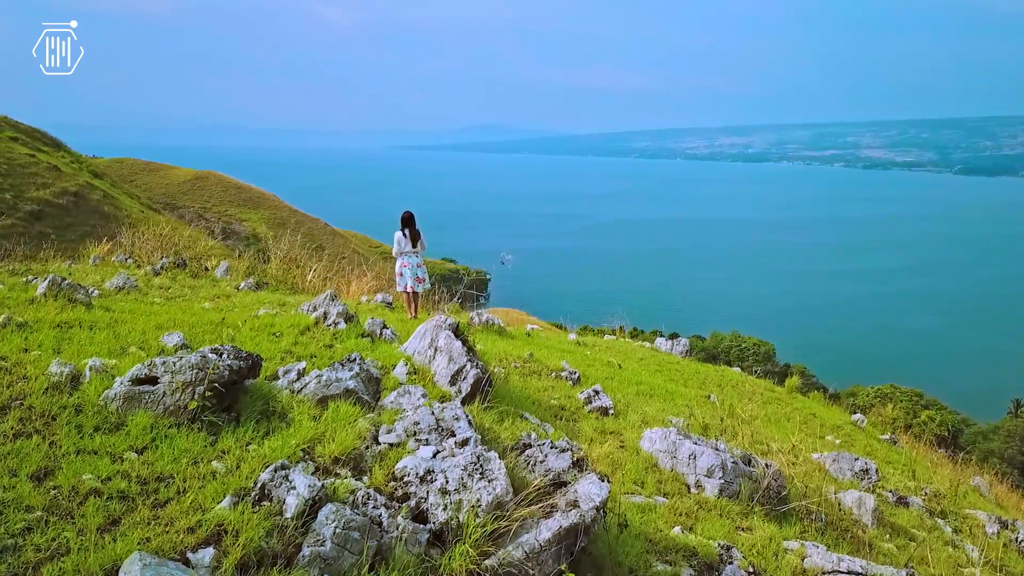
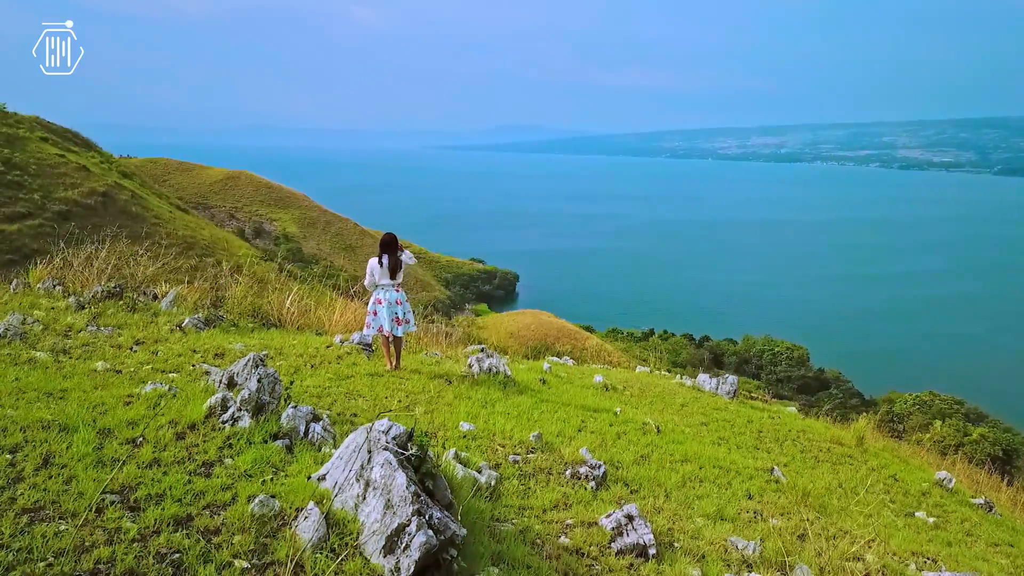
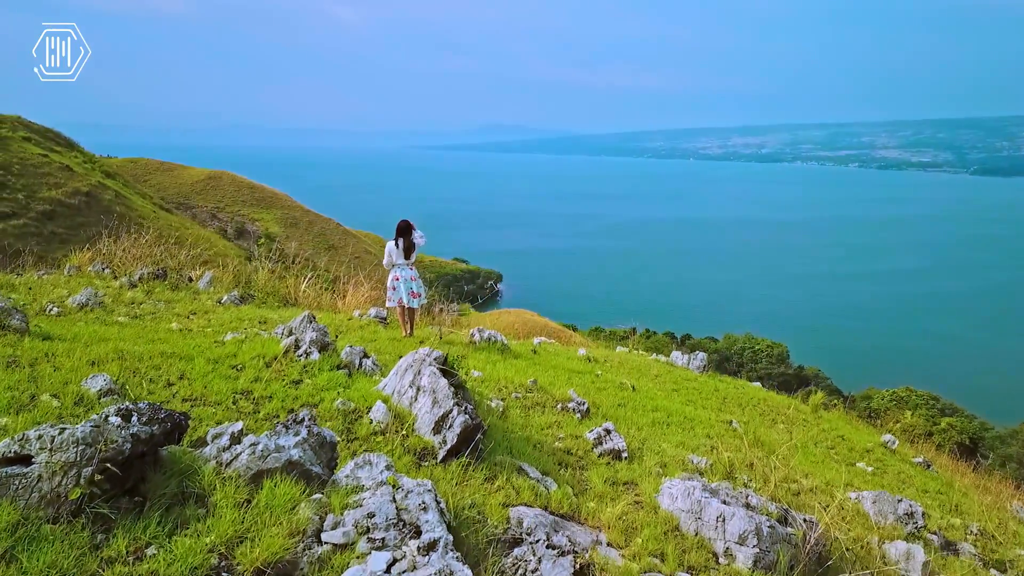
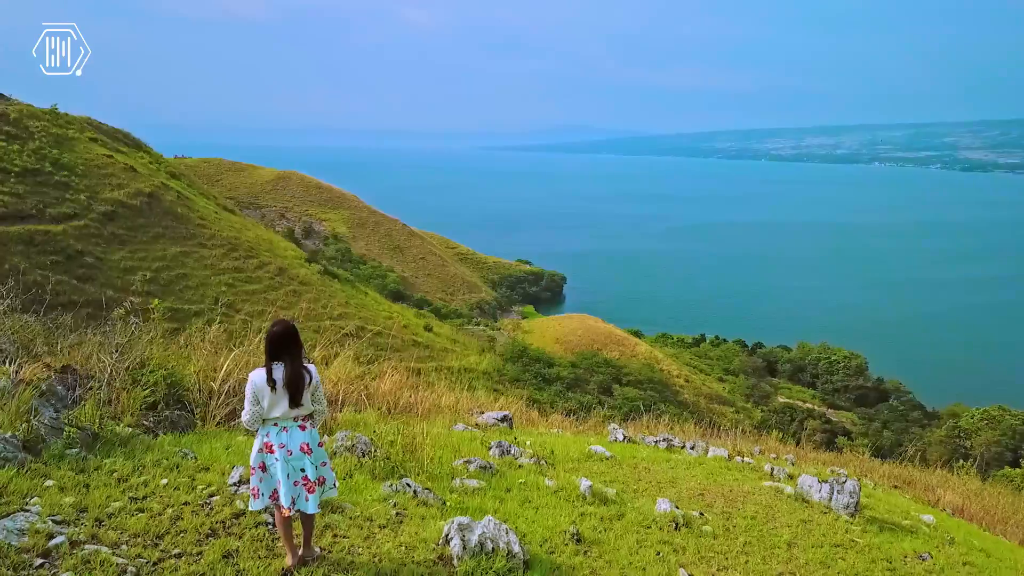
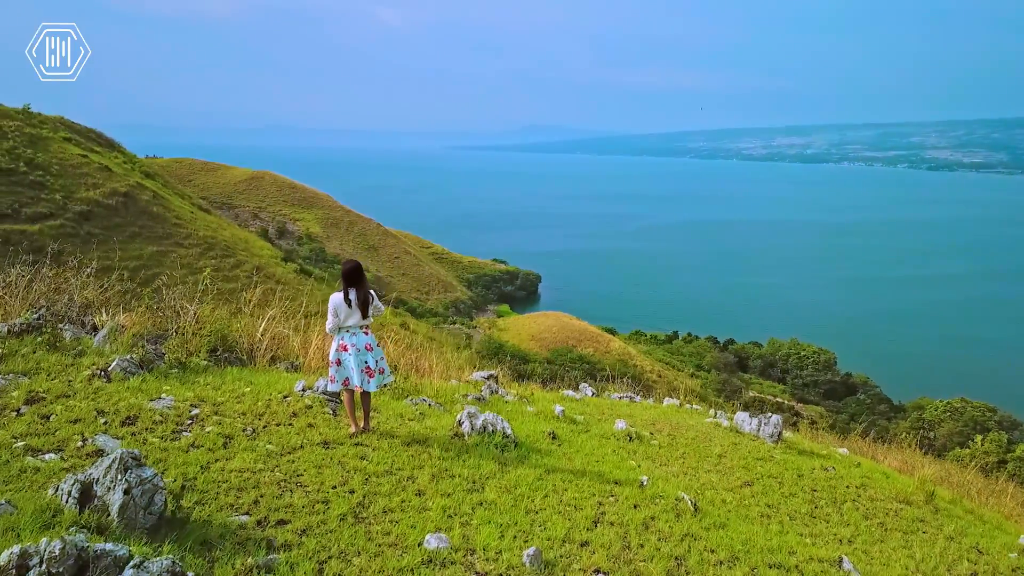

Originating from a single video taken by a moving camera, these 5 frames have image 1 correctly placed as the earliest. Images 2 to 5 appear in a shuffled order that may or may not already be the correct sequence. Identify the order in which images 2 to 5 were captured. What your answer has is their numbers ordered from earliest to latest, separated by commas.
3, 2, 5, 4
